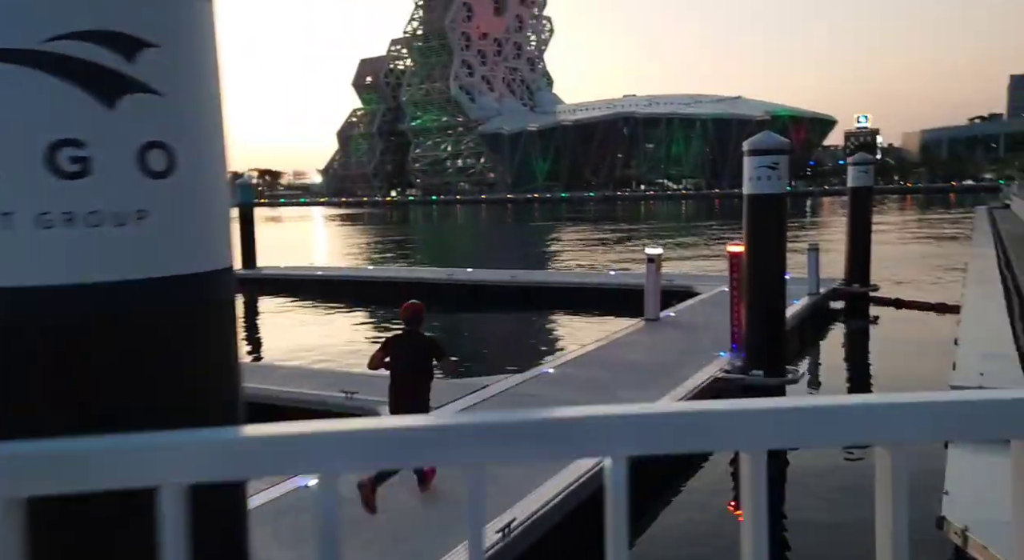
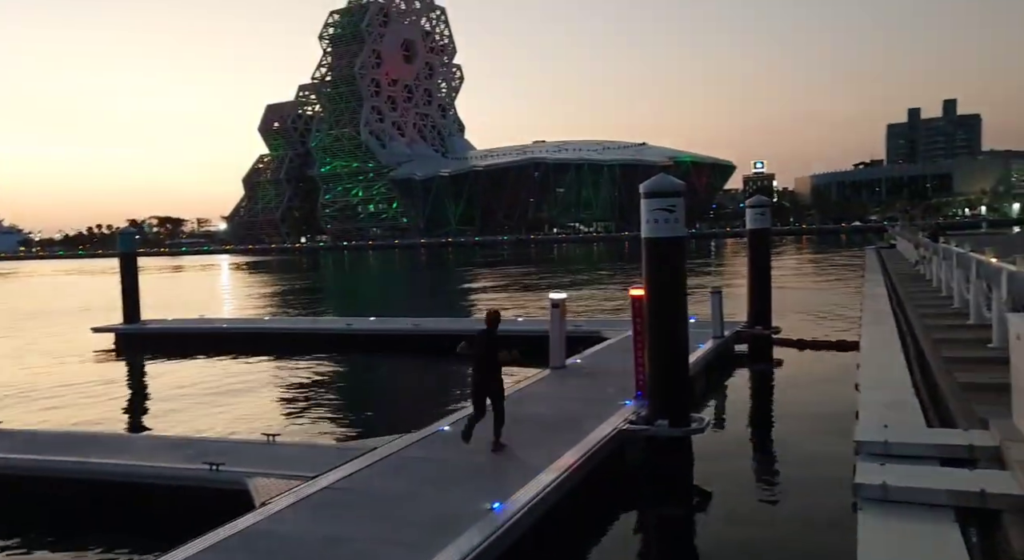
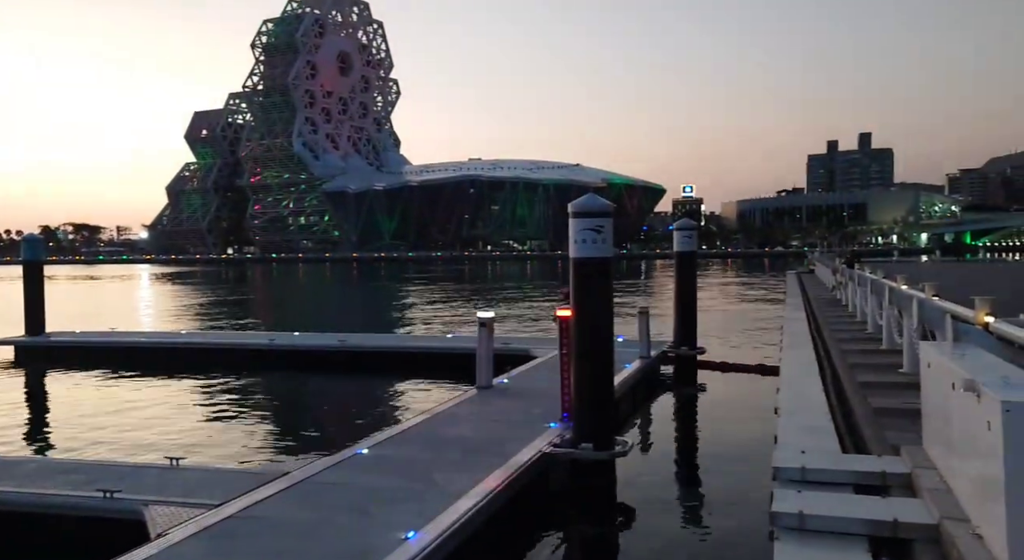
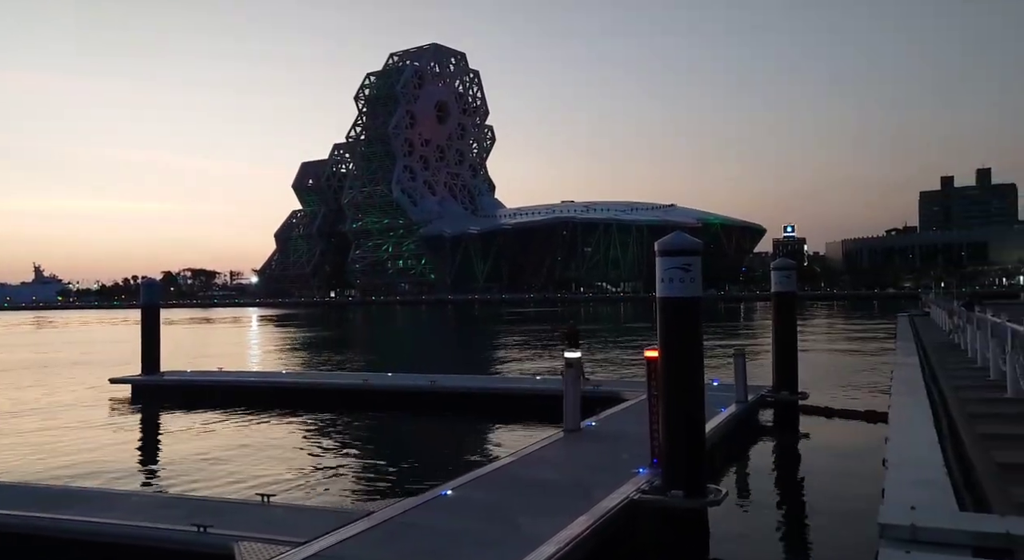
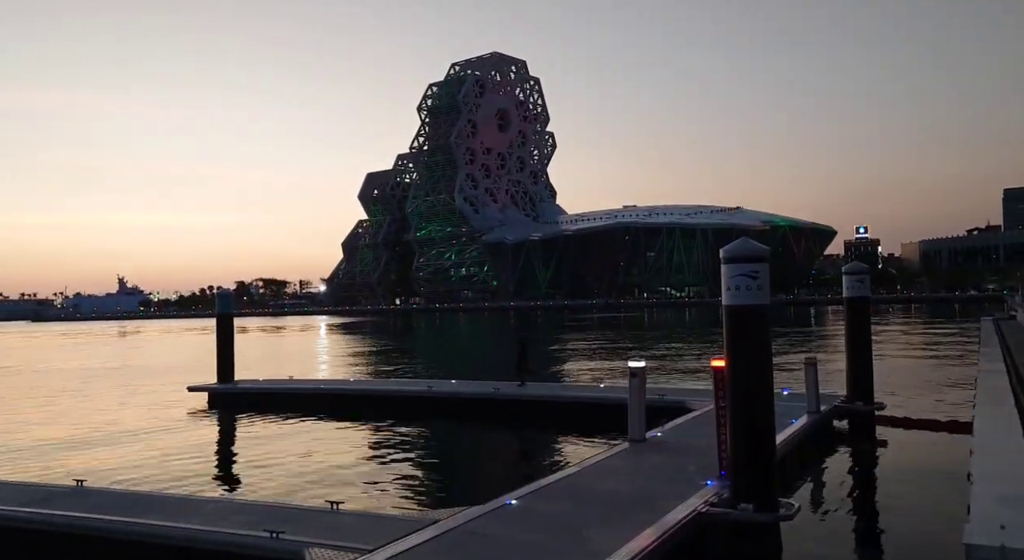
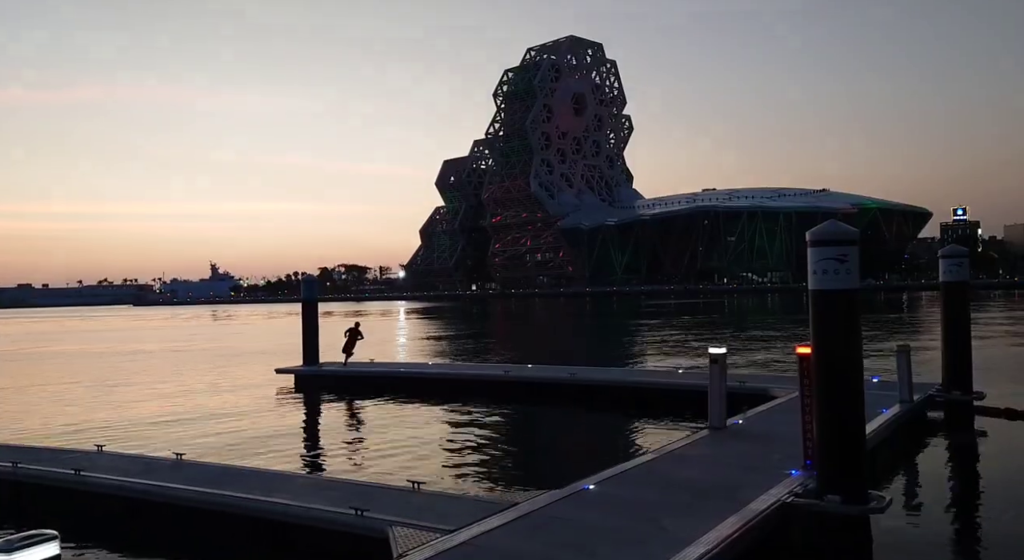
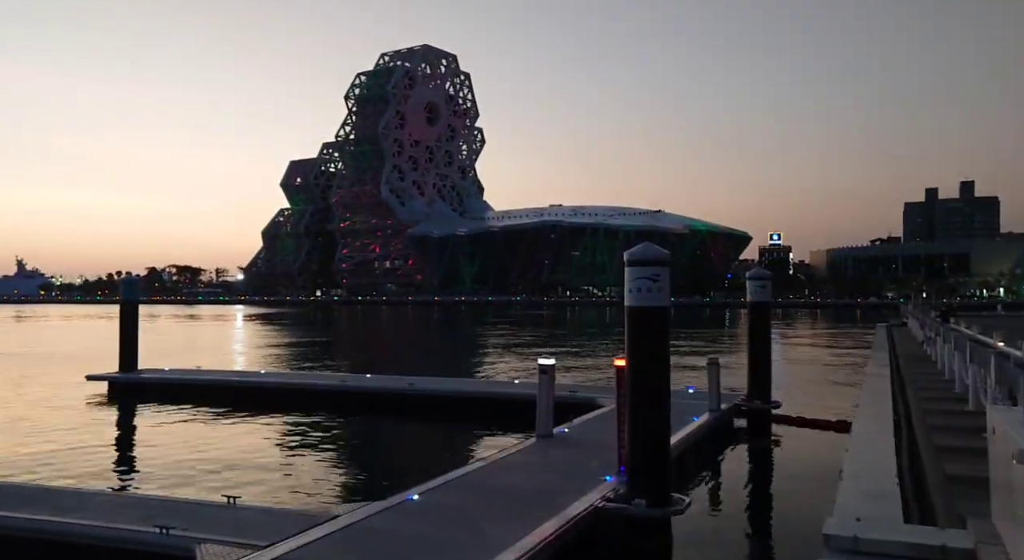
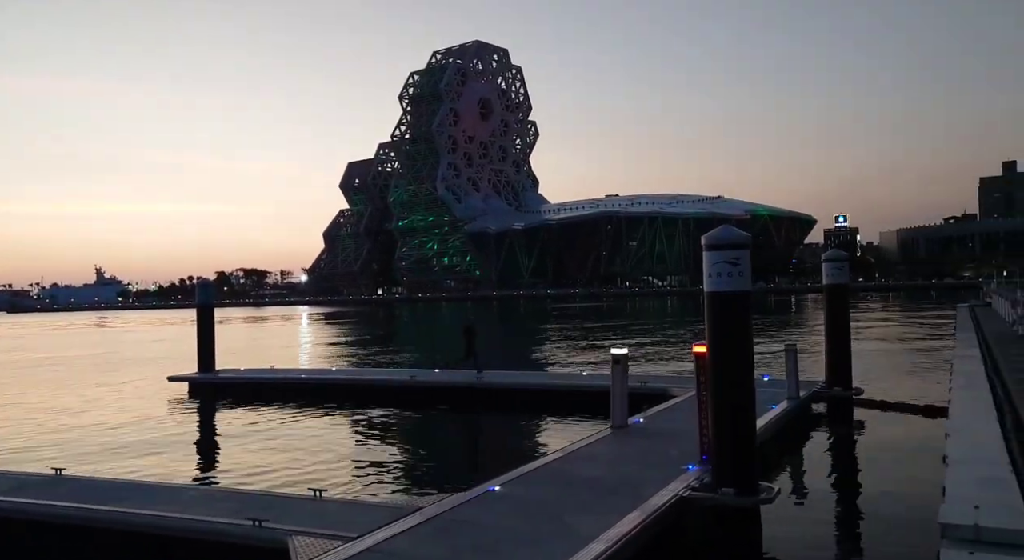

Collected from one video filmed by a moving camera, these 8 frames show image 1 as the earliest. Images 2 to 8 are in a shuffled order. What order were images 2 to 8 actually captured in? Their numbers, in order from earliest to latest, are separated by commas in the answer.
2, 3, 7, 5, 6, 8, 4
